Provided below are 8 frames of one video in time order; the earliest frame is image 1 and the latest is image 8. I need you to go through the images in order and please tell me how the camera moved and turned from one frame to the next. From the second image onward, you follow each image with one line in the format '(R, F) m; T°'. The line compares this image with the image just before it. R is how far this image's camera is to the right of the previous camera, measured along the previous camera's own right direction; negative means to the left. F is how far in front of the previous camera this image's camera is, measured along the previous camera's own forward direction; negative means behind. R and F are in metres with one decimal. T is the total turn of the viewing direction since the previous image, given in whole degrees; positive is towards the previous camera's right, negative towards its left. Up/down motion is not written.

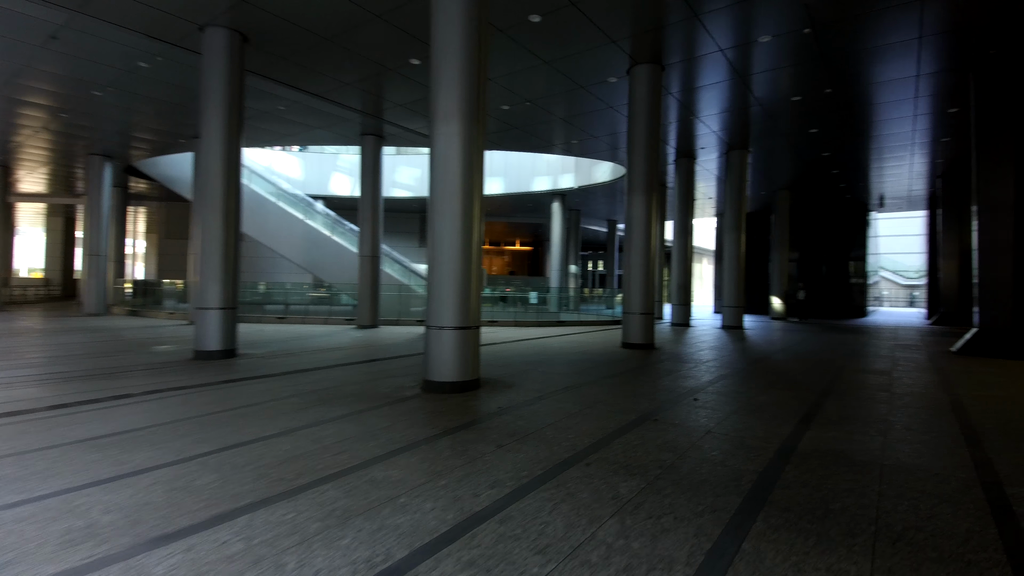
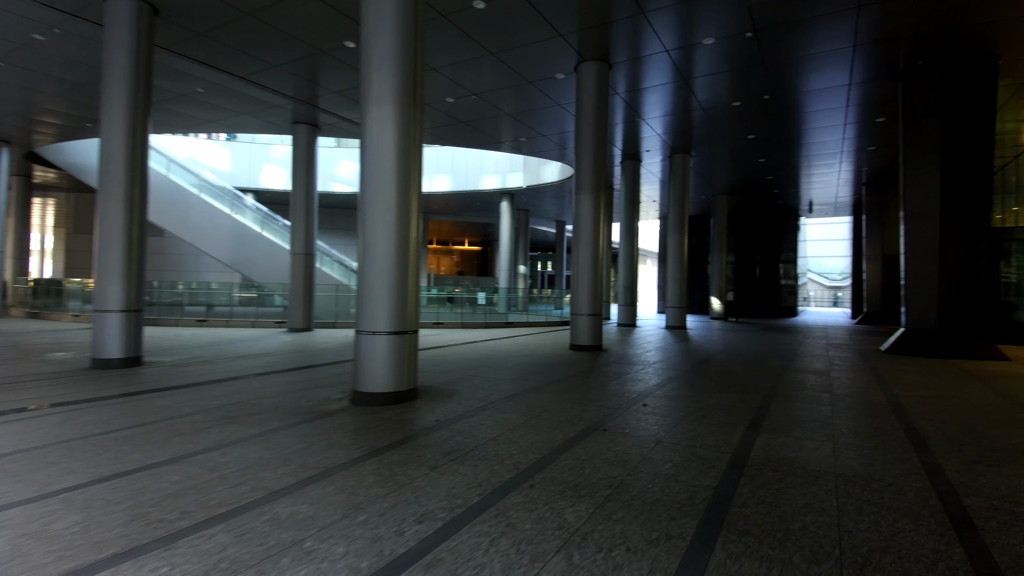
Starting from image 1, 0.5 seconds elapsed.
(+0.1, +0.5) m; +6°
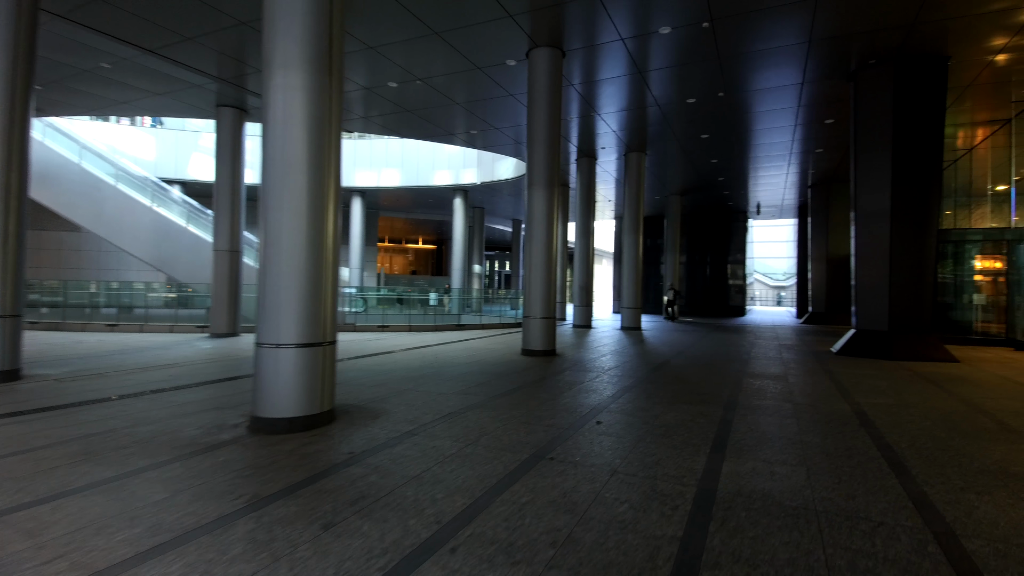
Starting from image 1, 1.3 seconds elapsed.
(+0.2, +0.8) m; +5°
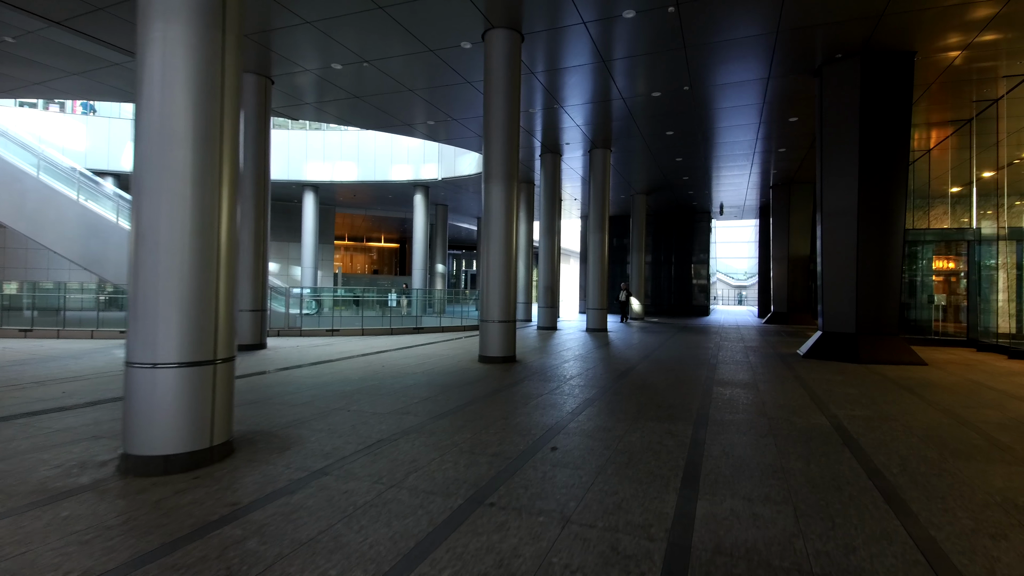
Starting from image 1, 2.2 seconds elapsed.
(+0.3, +0.7) m; +4°
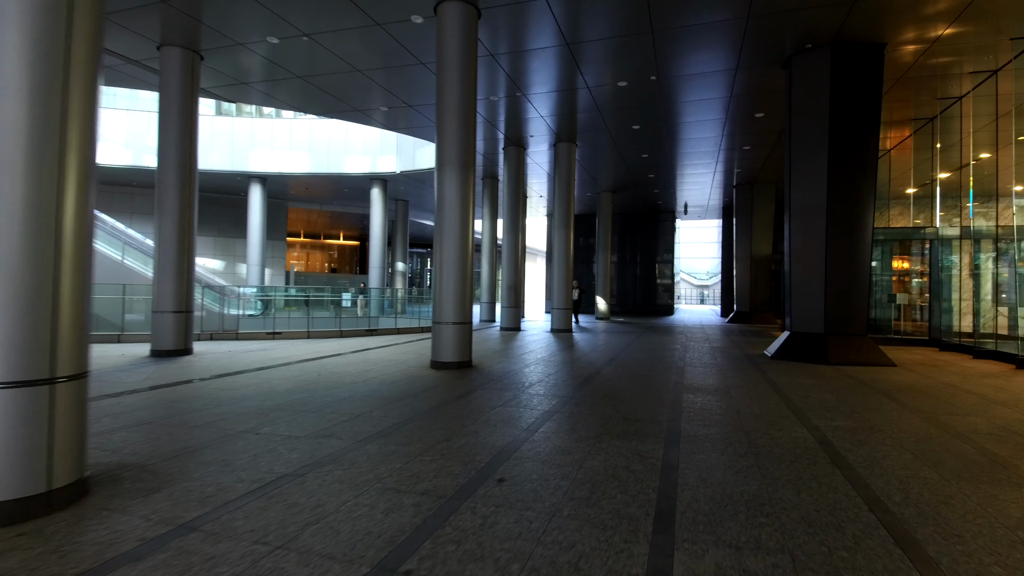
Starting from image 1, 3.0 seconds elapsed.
(+0.2, +0.8) m; +4°
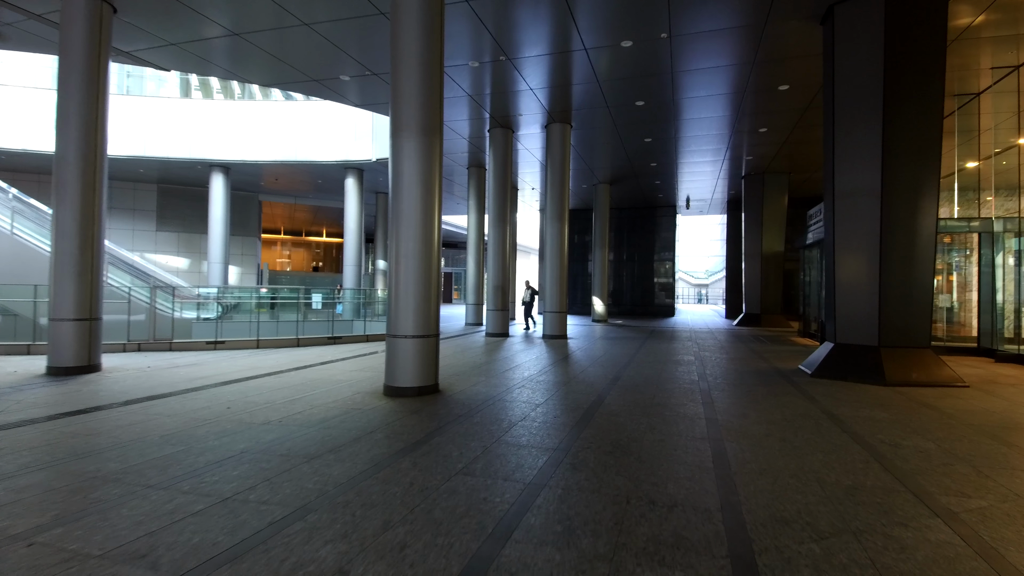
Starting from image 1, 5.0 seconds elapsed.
(+0.2, +1.9) m; +1°
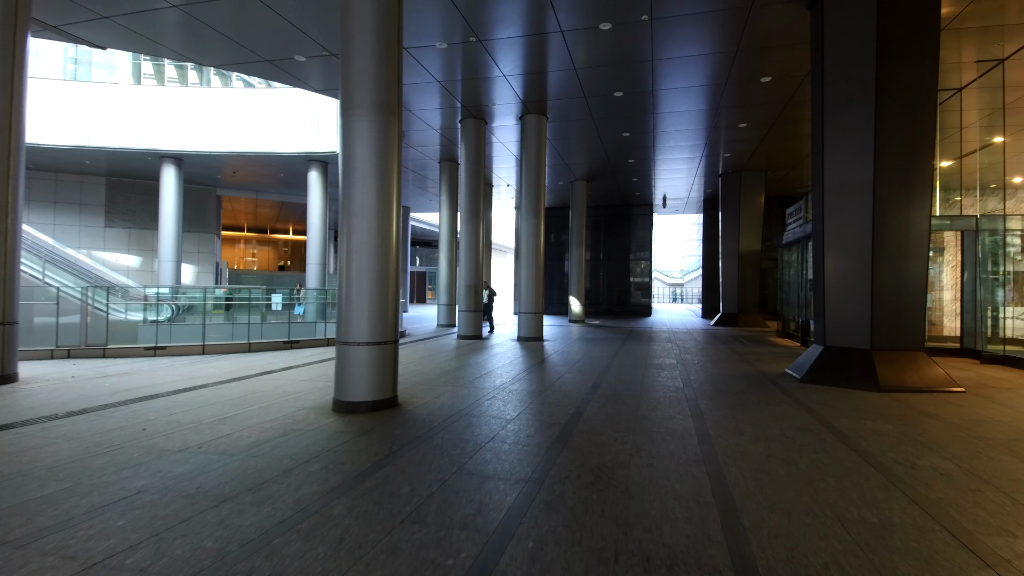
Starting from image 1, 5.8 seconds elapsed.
(+0.1, +0.7) m; +3°
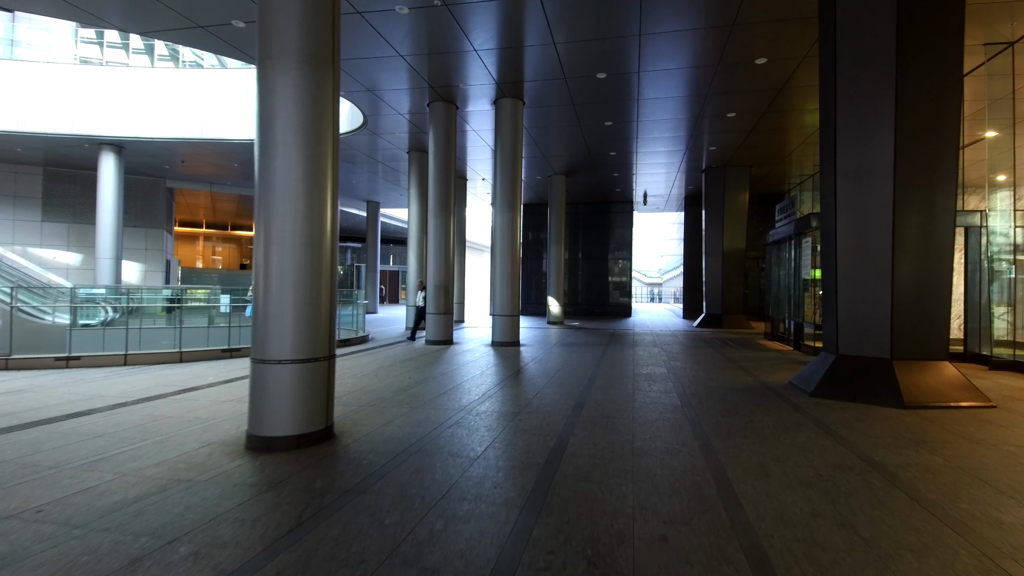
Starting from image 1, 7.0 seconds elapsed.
(+0.1, +1.1) m; +3°
